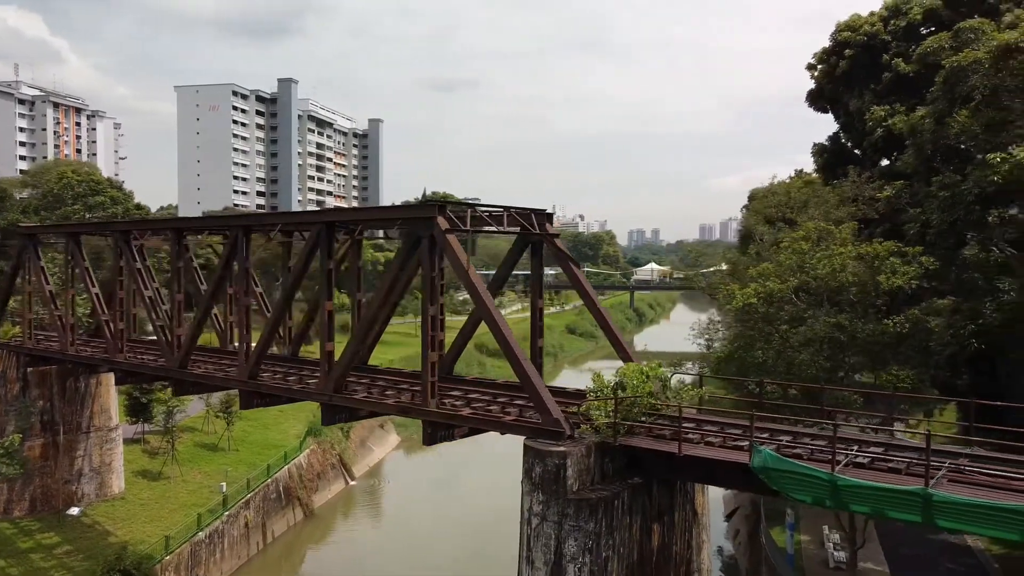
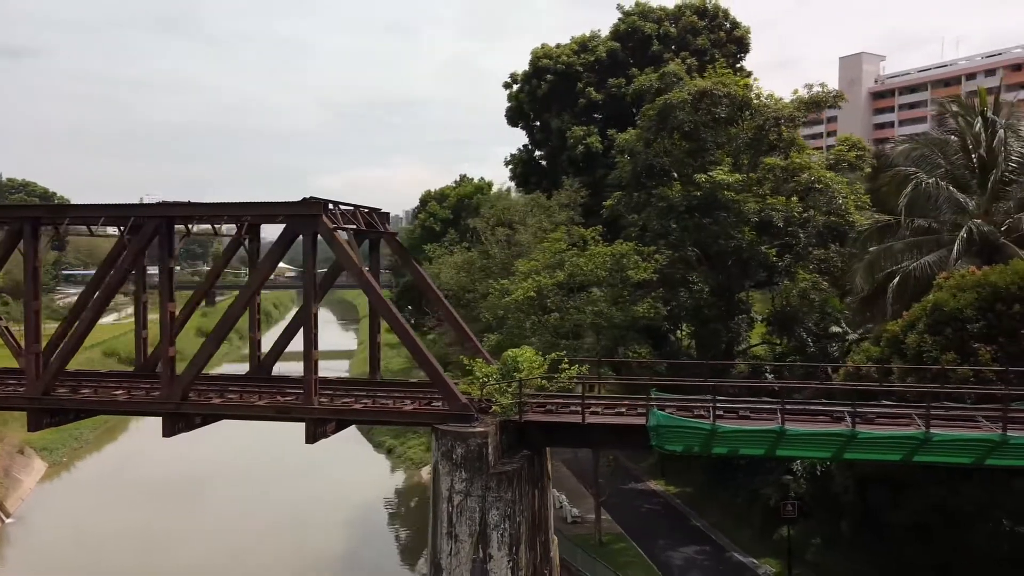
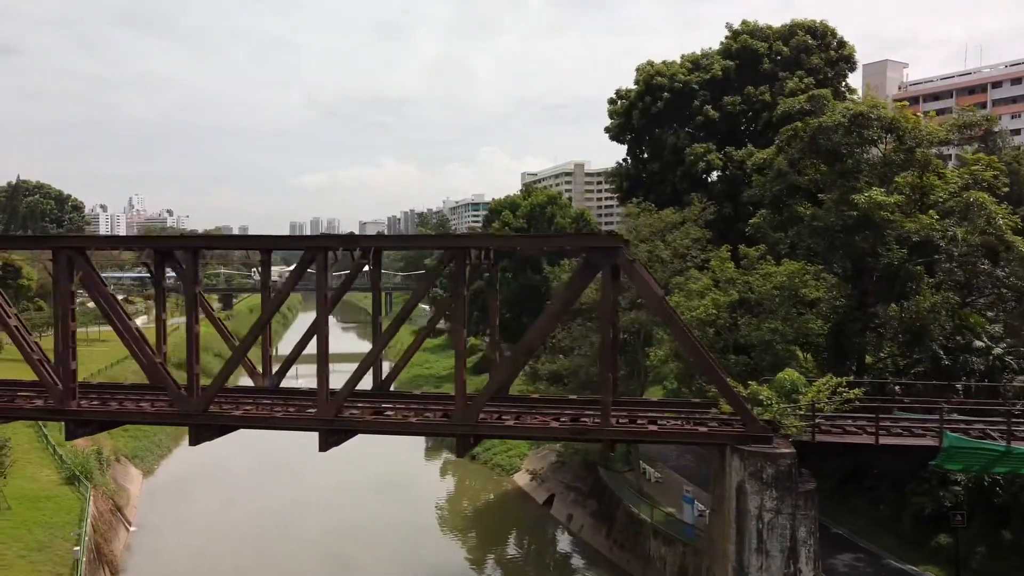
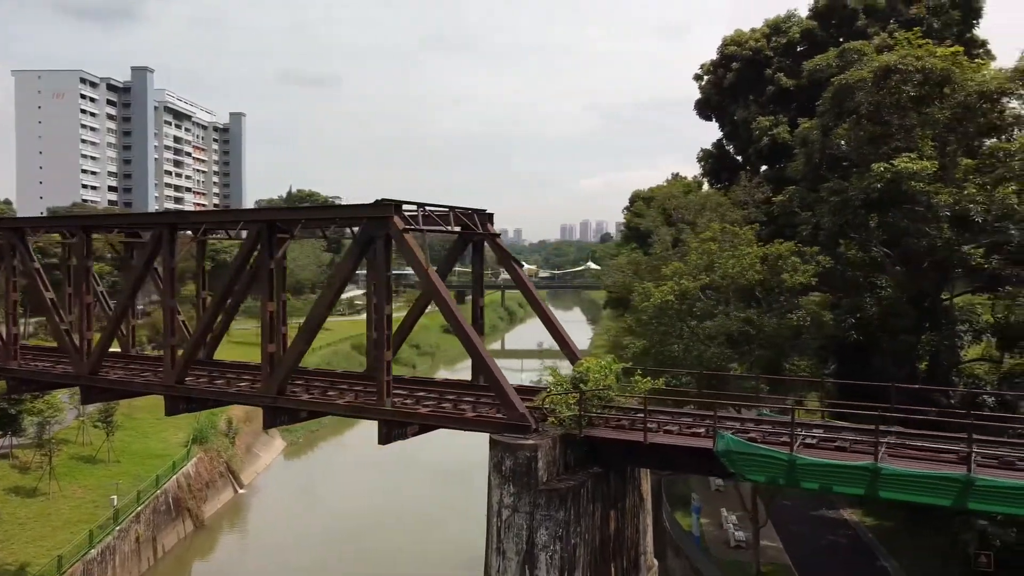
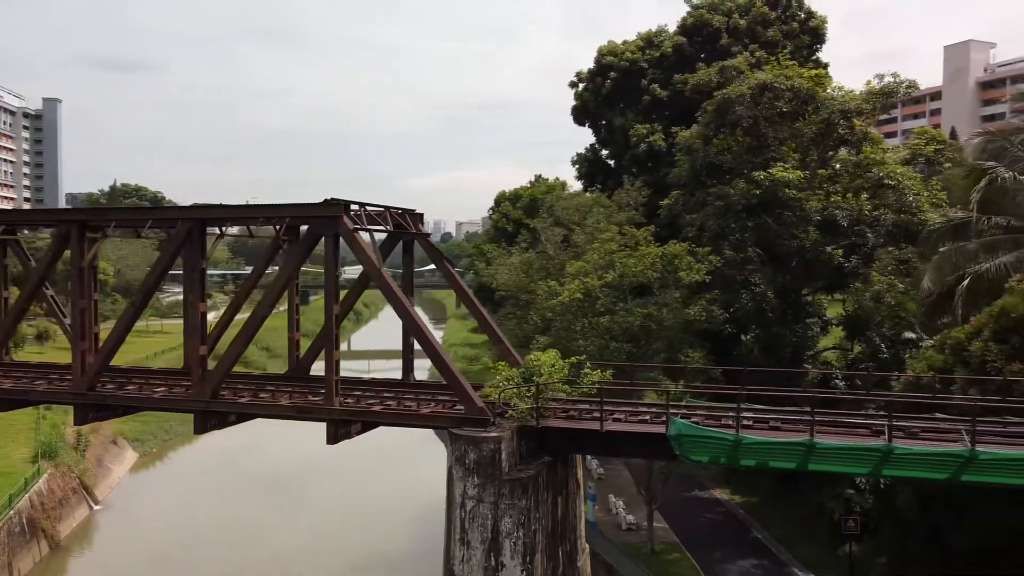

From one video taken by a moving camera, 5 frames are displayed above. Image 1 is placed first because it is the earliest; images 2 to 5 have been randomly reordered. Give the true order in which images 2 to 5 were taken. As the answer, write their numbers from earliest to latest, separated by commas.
4, 5, 2, 3
